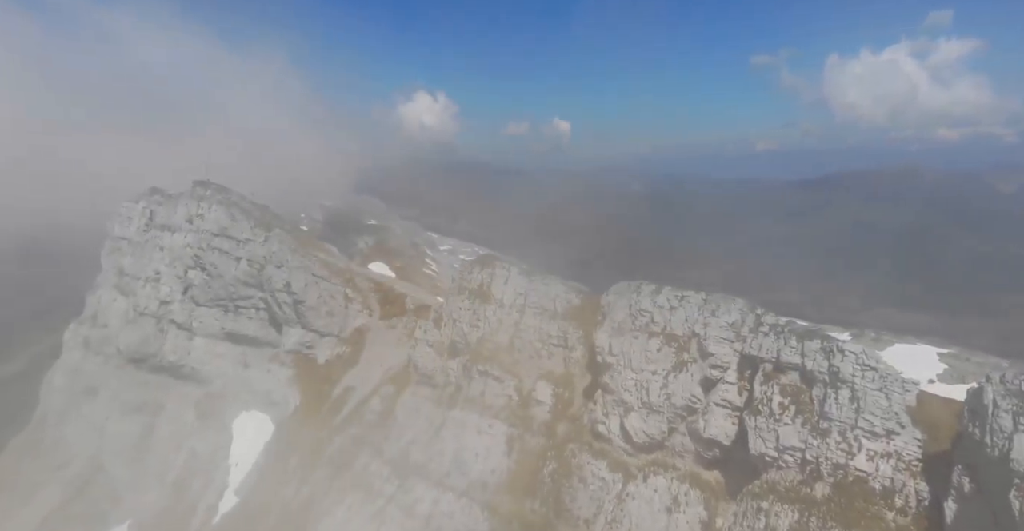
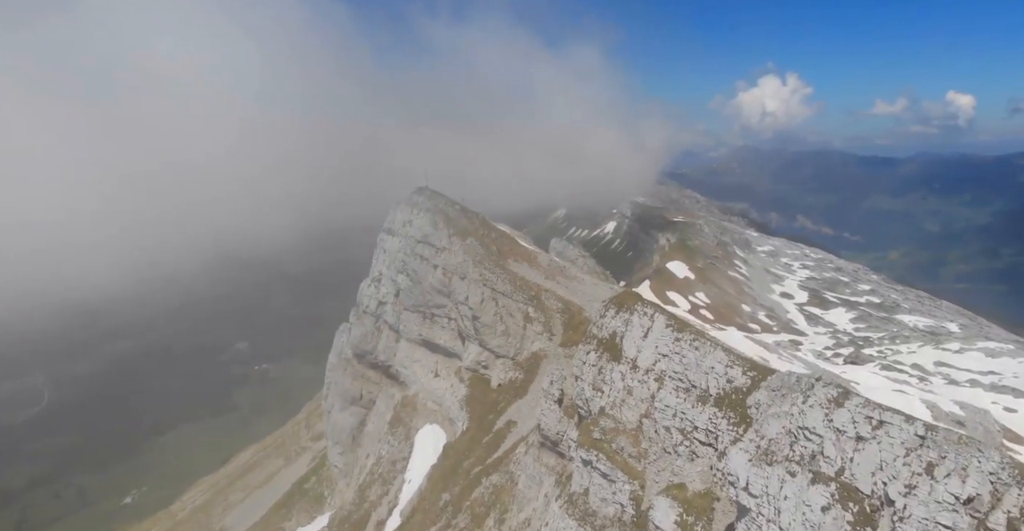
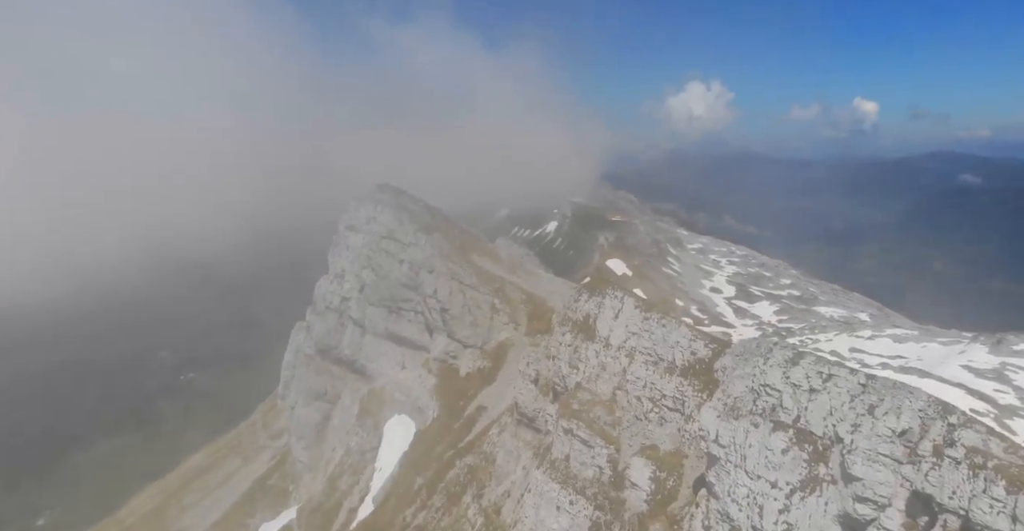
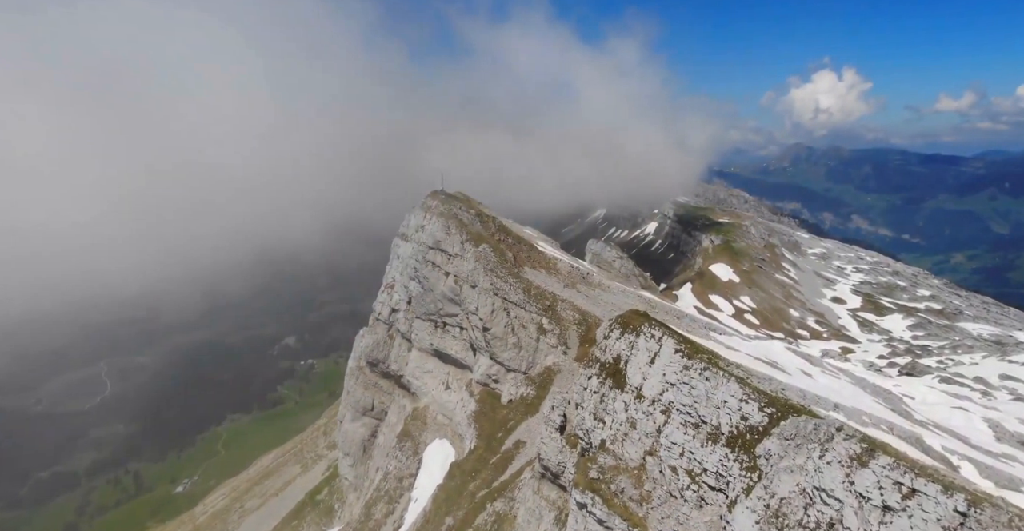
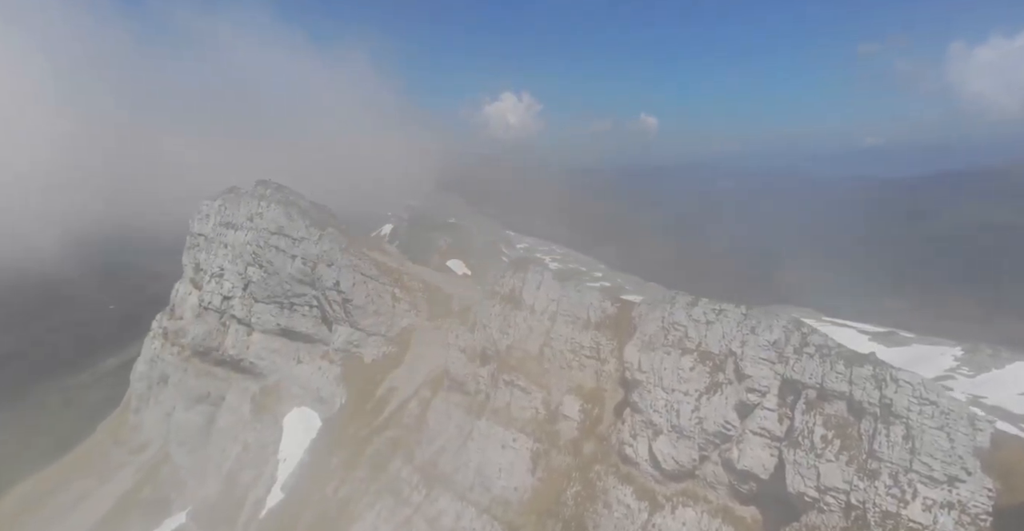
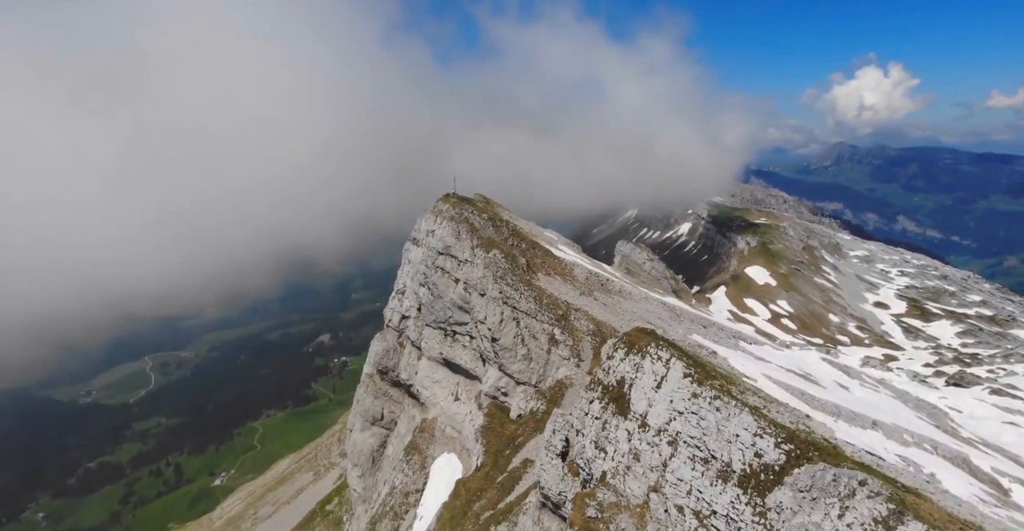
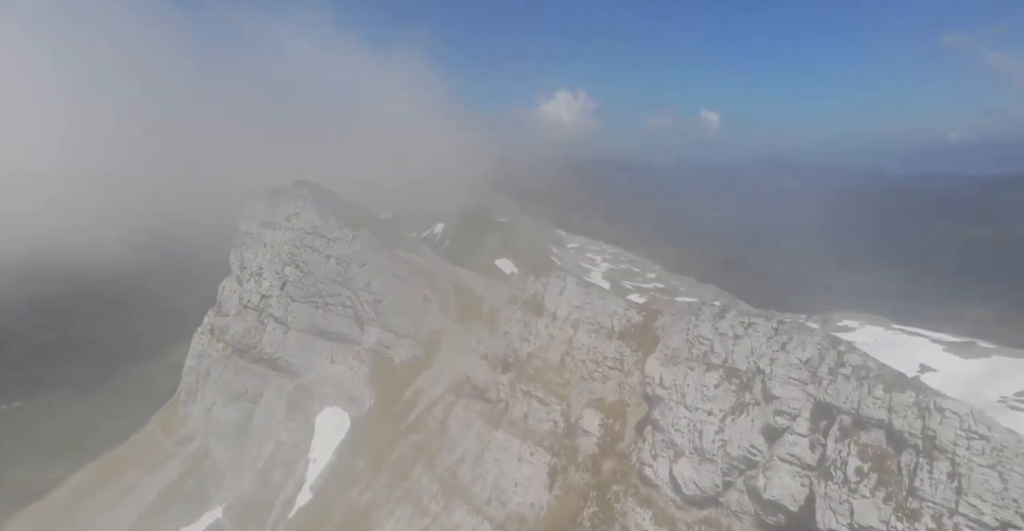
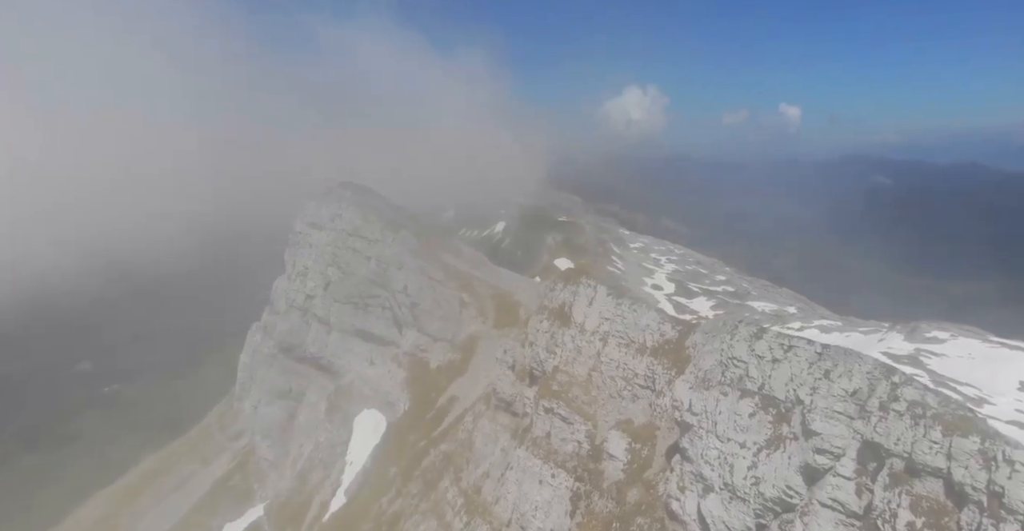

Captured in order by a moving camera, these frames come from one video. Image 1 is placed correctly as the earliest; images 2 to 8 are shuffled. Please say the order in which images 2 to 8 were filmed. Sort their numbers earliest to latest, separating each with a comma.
5, 7, 8, 3, 2, 4, 6
